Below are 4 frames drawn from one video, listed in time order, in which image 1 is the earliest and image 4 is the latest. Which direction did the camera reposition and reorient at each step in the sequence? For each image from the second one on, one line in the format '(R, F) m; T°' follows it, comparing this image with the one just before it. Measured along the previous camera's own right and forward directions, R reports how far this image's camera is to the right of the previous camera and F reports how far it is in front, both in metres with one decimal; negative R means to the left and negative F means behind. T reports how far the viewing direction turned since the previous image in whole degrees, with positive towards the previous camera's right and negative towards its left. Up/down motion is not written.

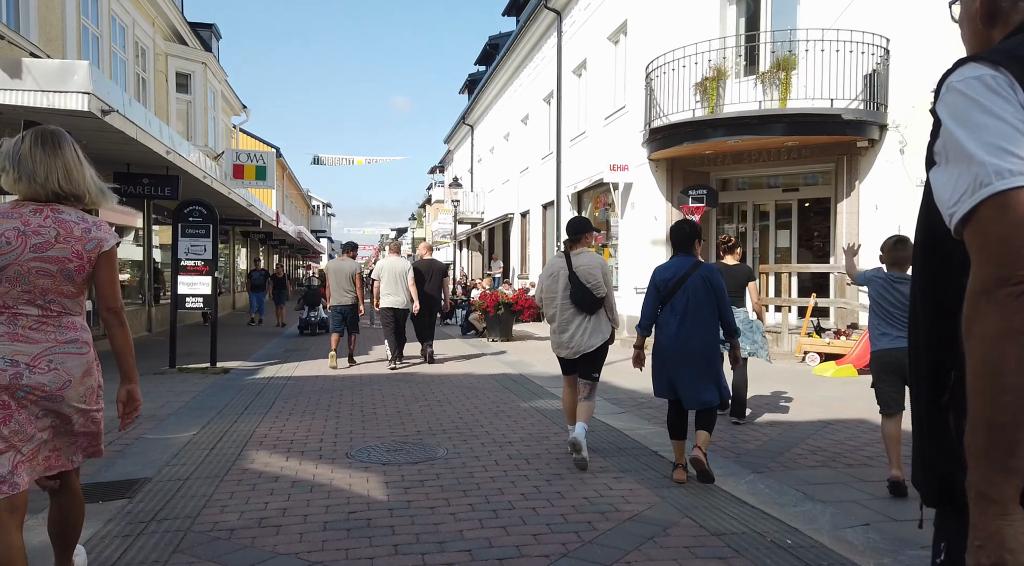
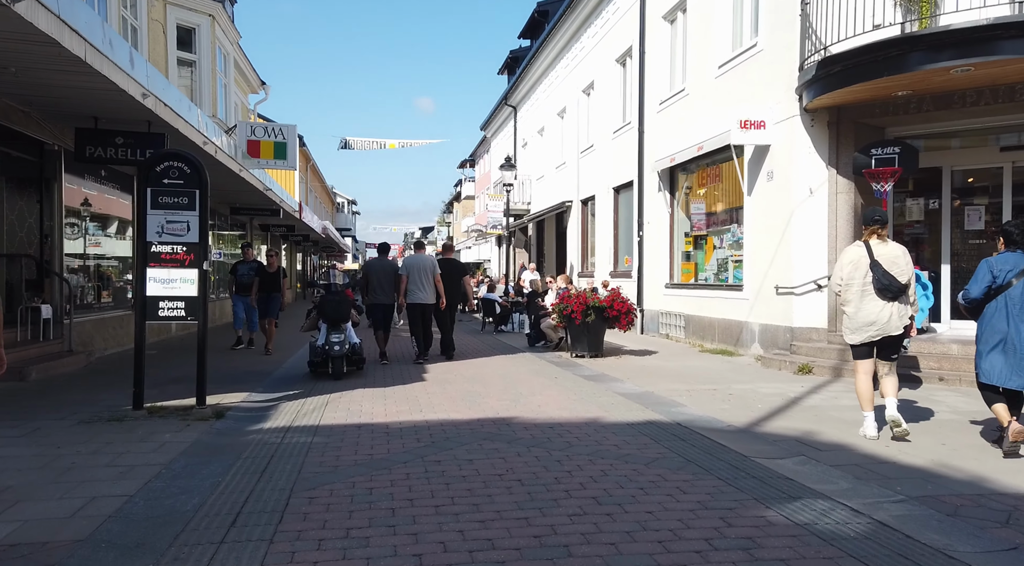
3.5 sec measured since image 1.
(-1.0, +3.7) m; -2°
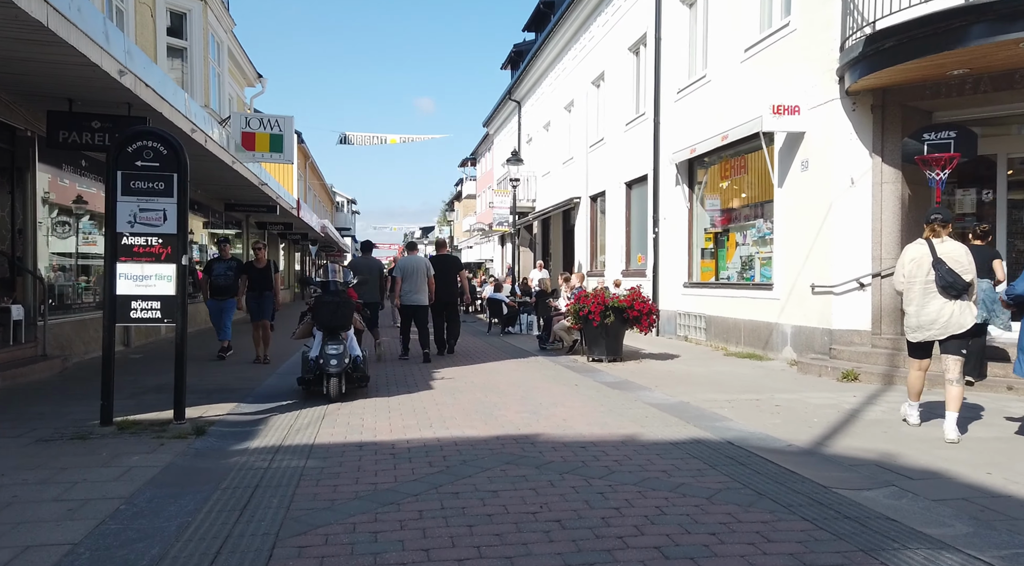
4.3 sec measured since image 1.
(-0.2, +0.9) m; 0°
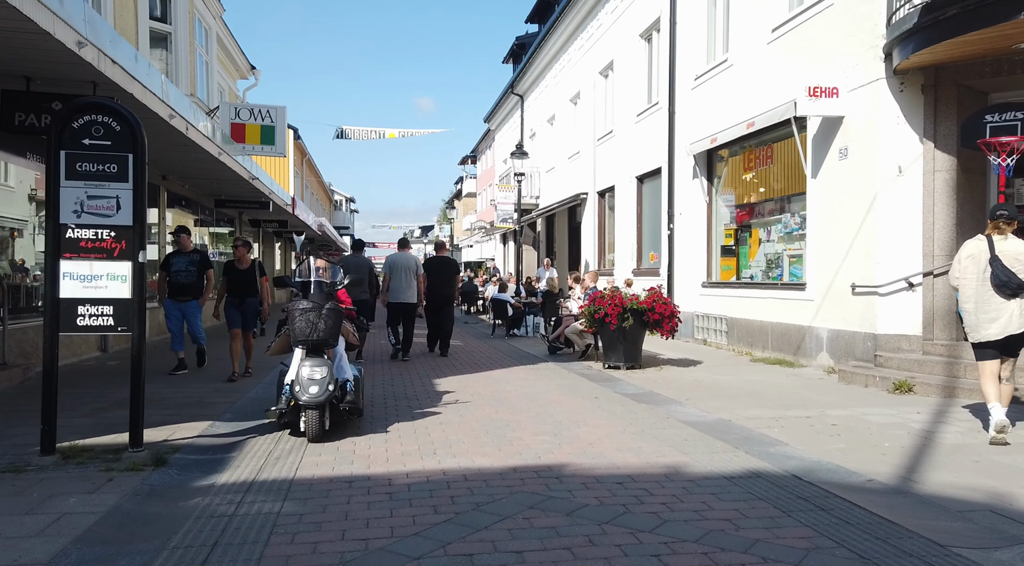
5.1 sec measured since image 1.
(-0.1, +1.0) m; 0°
